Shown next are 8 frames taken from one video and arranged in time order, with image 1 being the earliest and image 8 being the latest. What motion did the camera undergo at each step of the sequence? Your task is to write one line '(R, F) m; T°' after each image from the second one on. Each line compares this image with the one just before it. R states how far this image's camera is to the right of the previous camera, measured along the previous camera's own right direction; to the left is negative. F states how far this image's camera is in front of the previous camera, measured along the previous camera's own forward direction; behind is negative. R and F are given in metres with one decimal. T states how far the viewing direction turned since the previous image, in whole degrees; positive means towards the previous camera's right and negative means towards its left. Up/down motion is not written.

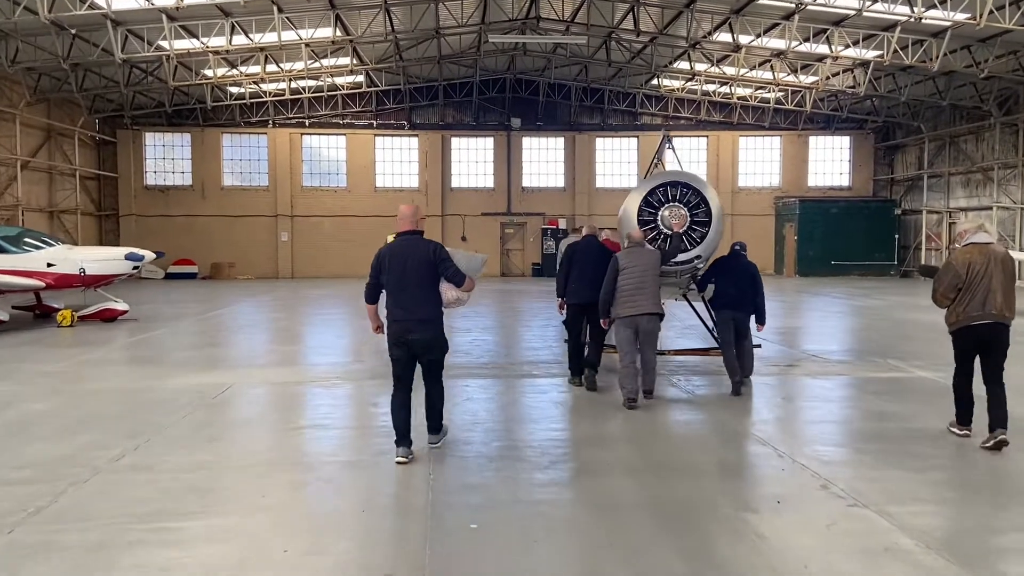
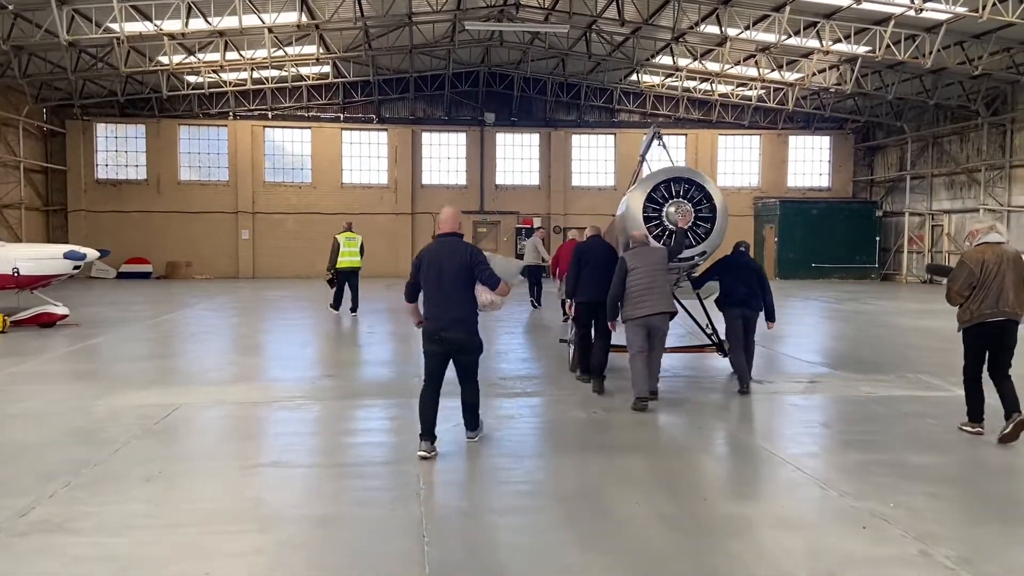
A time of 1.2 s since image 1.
(-0.2, +0.8) m; +2°
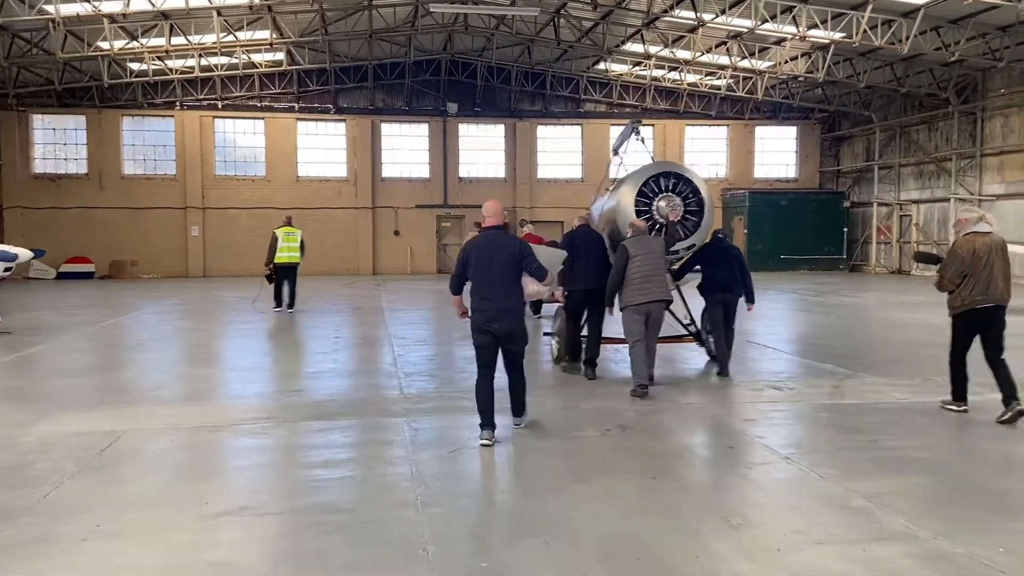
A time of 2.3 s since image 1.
(-0.2, +0.6) m; +3°
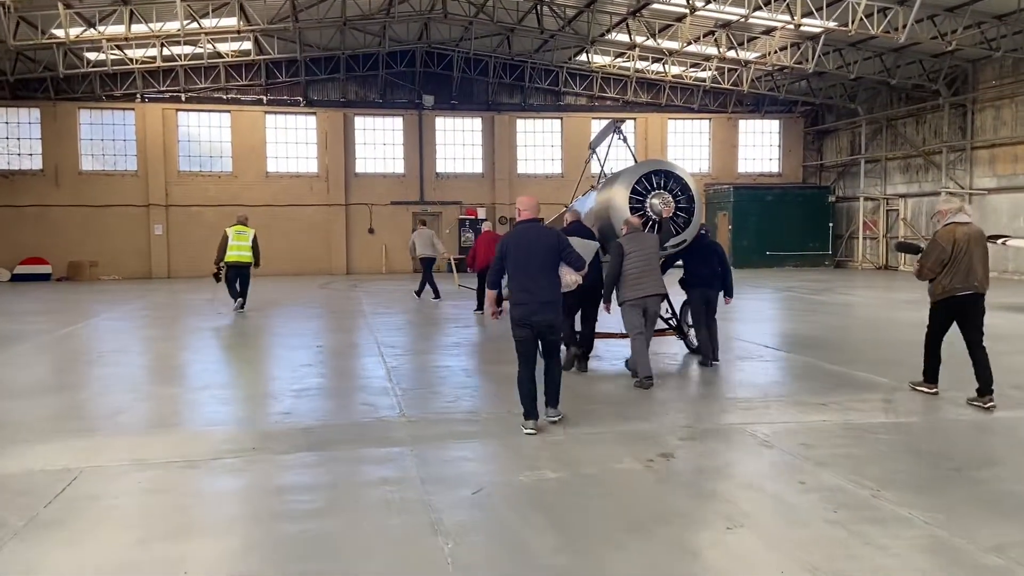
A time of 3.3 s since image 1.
(-0.3, +0.6) m; +2°
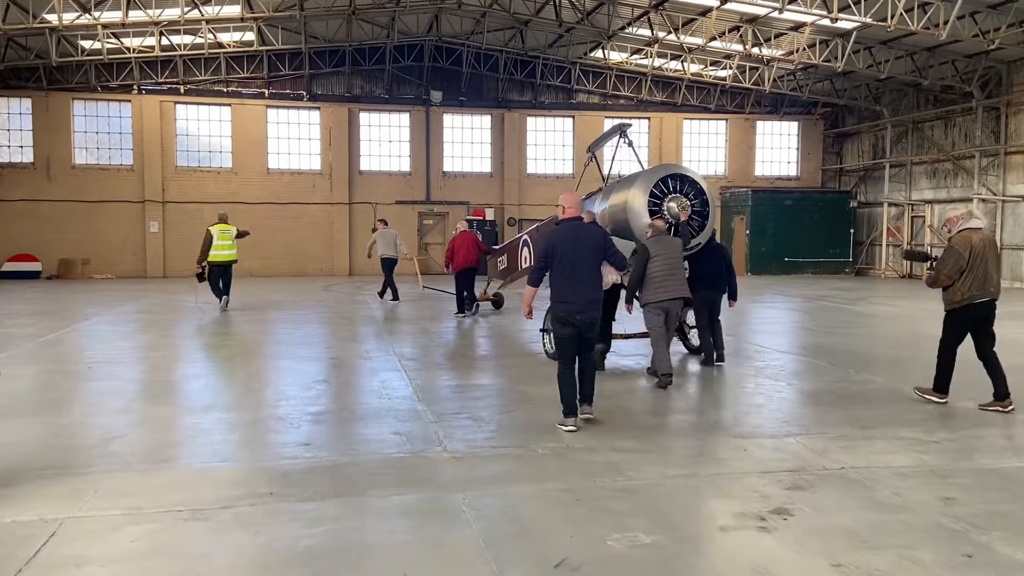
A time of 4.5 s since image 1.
(-0.3, +0.7) m; 0°
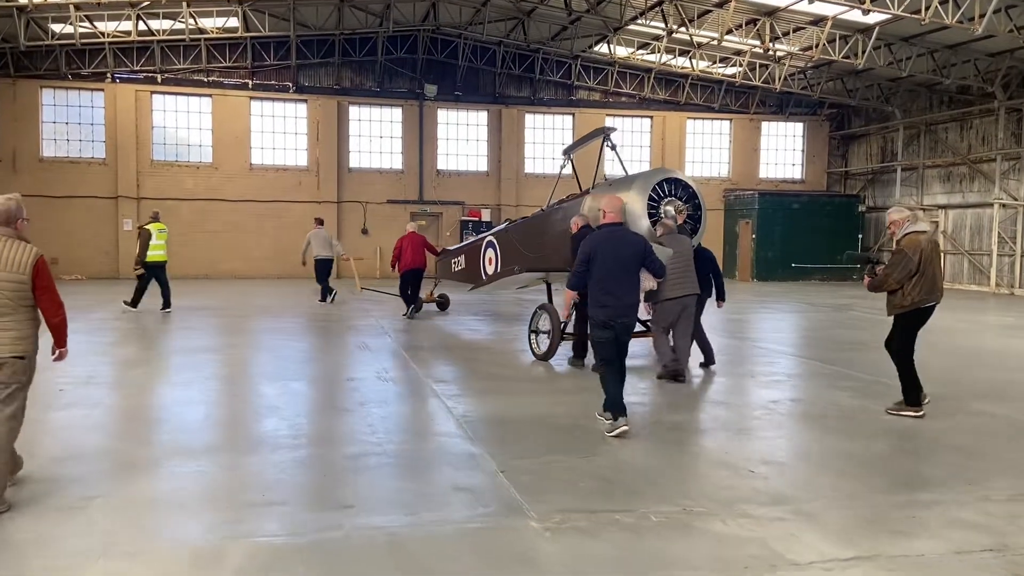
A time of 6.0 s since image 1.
(-0.5, +0.8) m; +2°
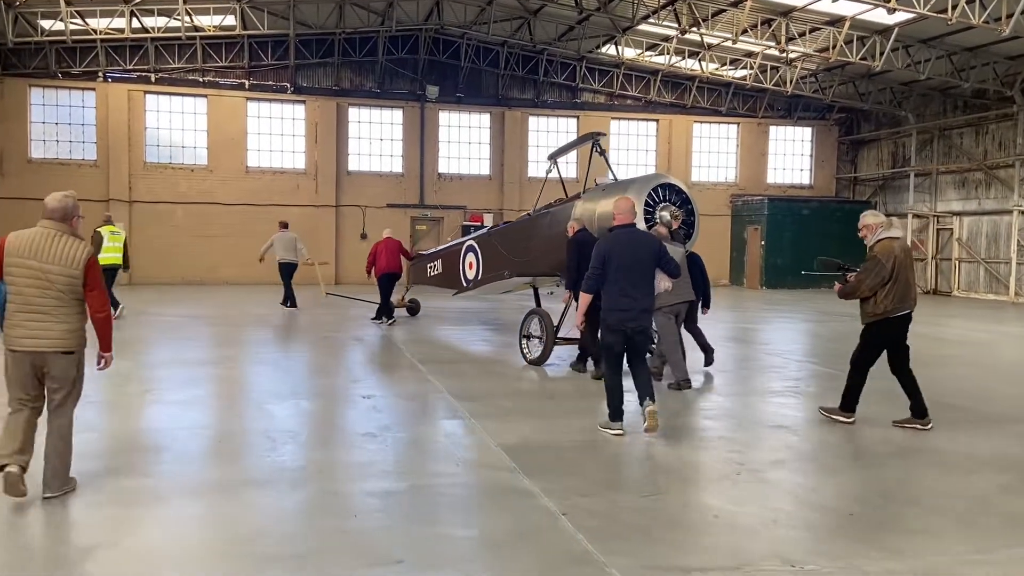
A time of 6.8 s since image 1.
(-0.3, +0.5) m; +1°
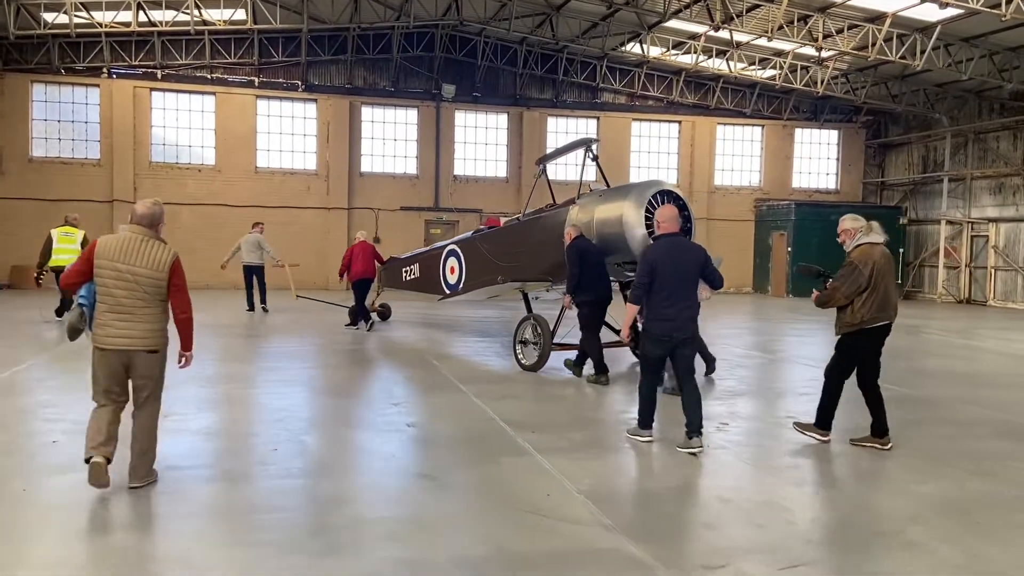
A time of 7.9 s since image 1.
(-0.3, +0.6) m; 0°
